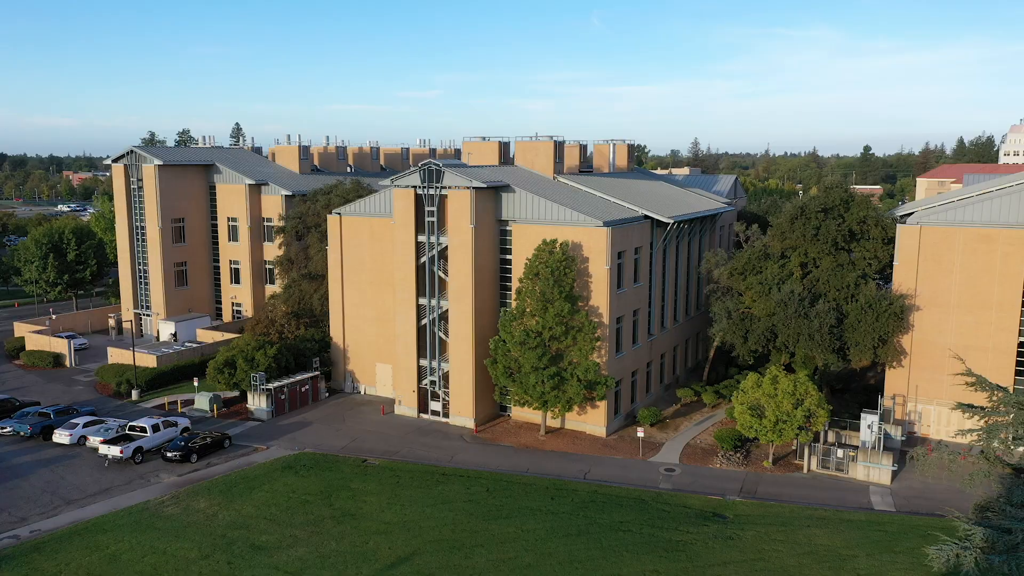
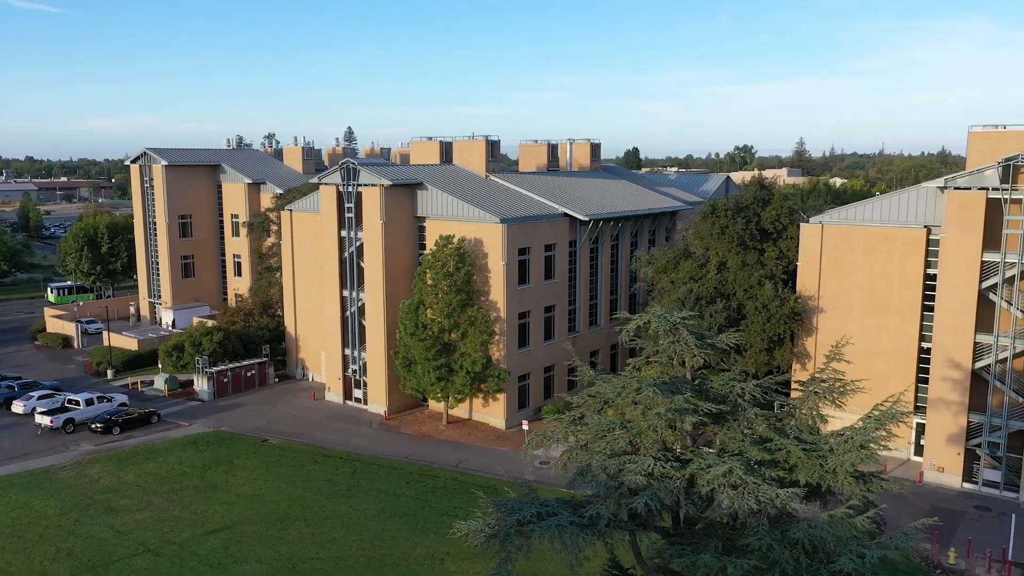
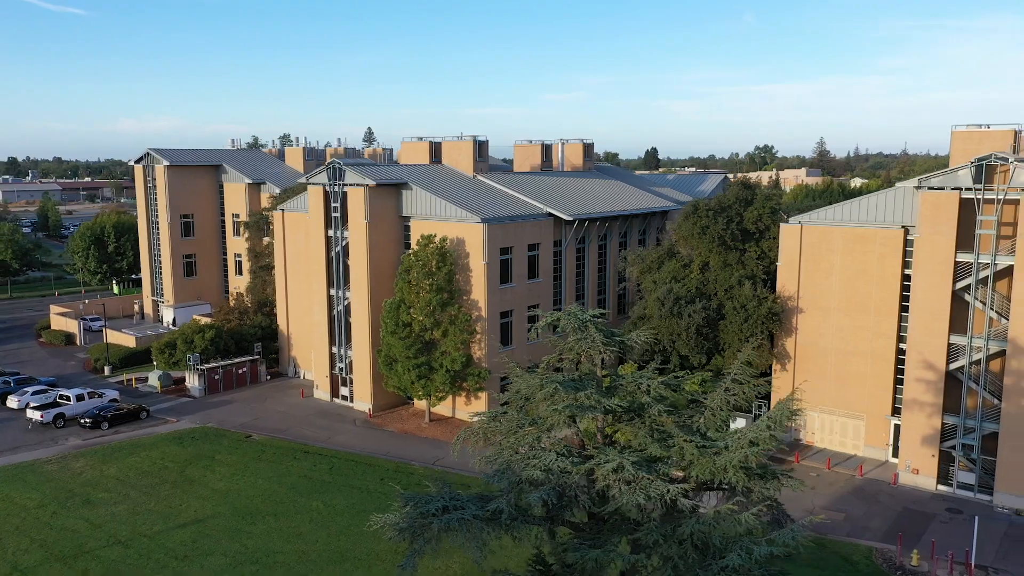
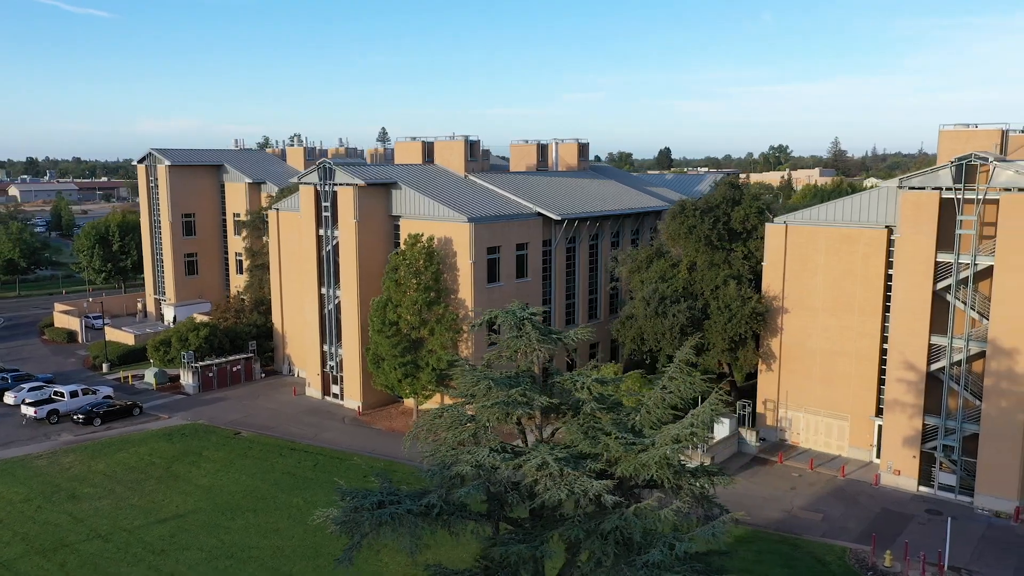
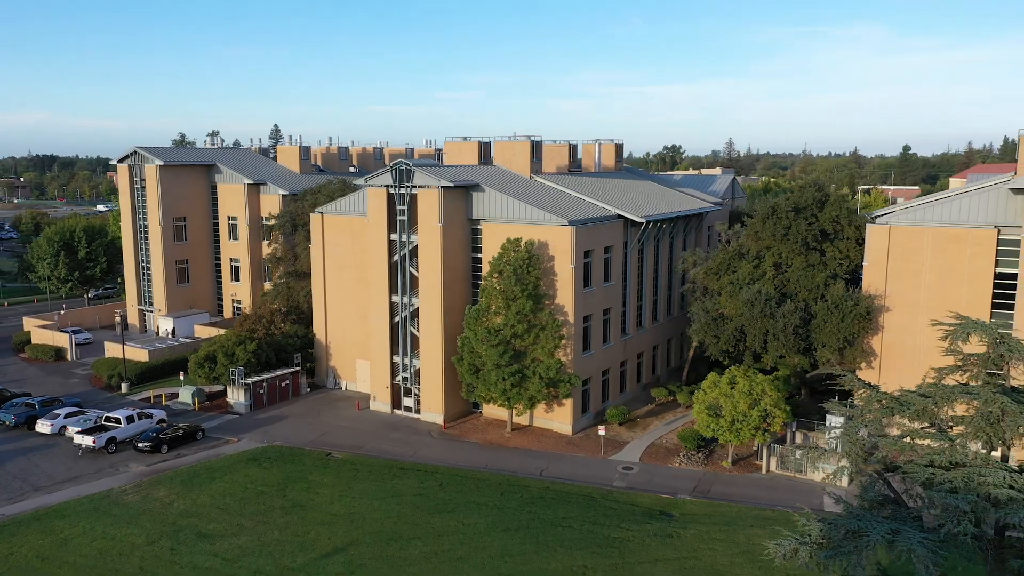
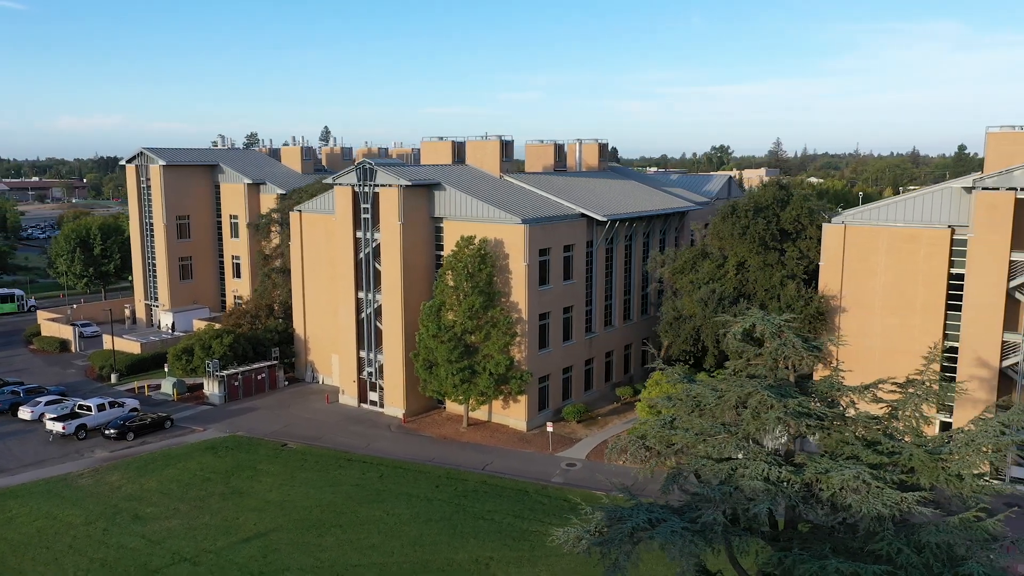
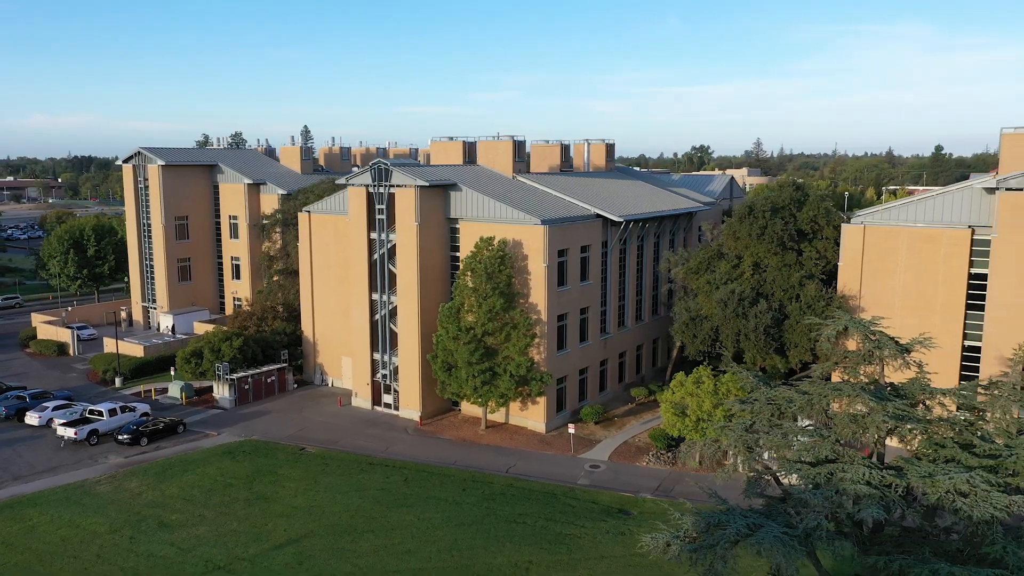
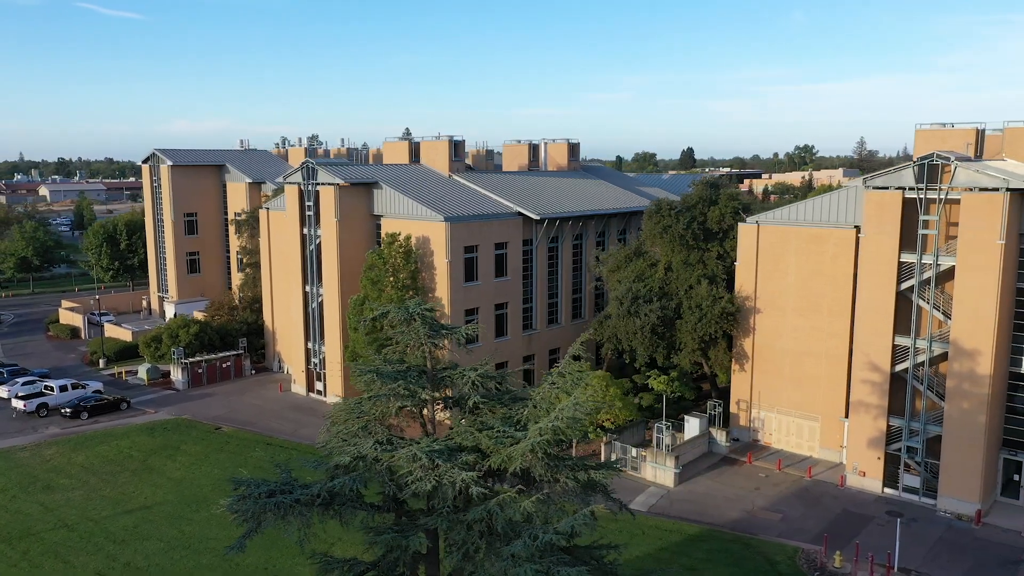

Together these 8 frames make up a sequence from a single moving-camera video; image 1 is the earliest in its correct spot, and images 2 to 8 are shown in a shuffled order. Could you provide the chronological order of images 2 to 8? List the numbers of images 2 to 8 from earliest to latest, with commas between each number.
5, 7, 6, 2, 3, 4, 8
